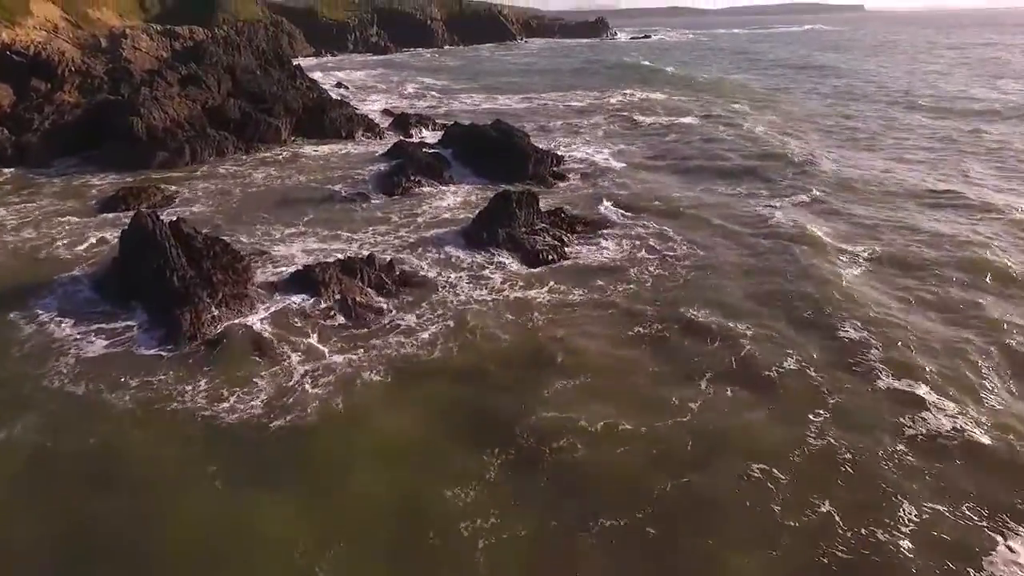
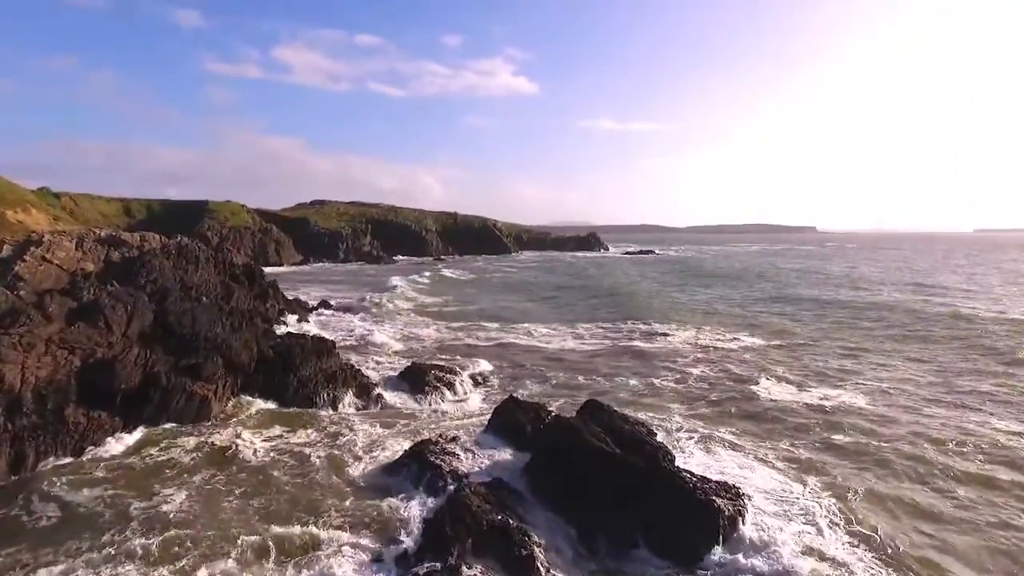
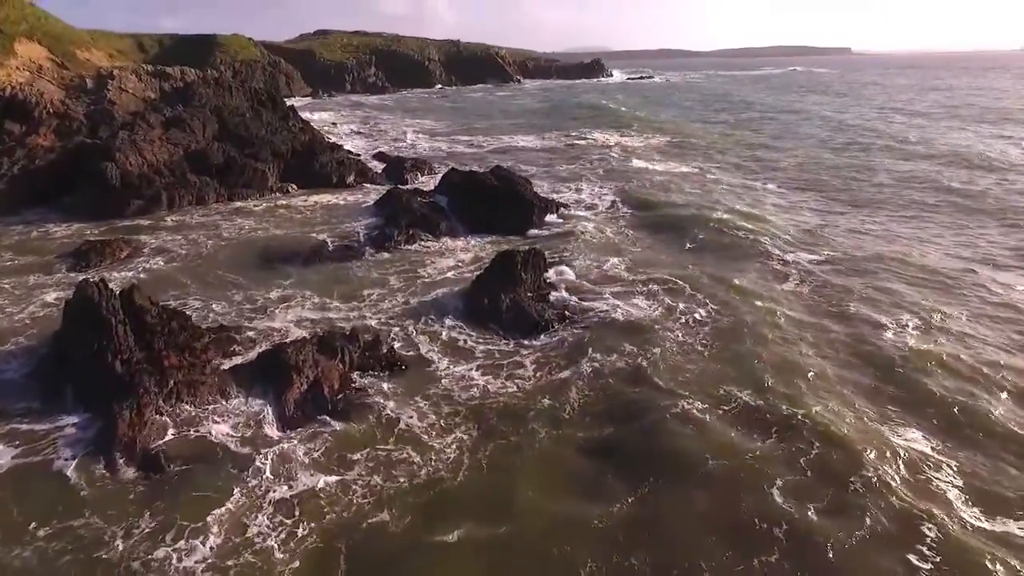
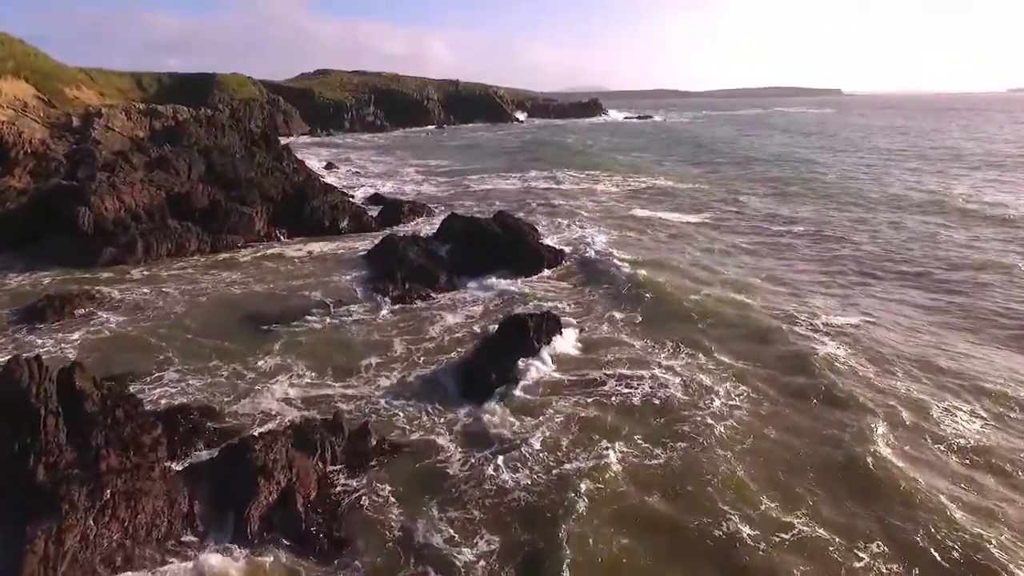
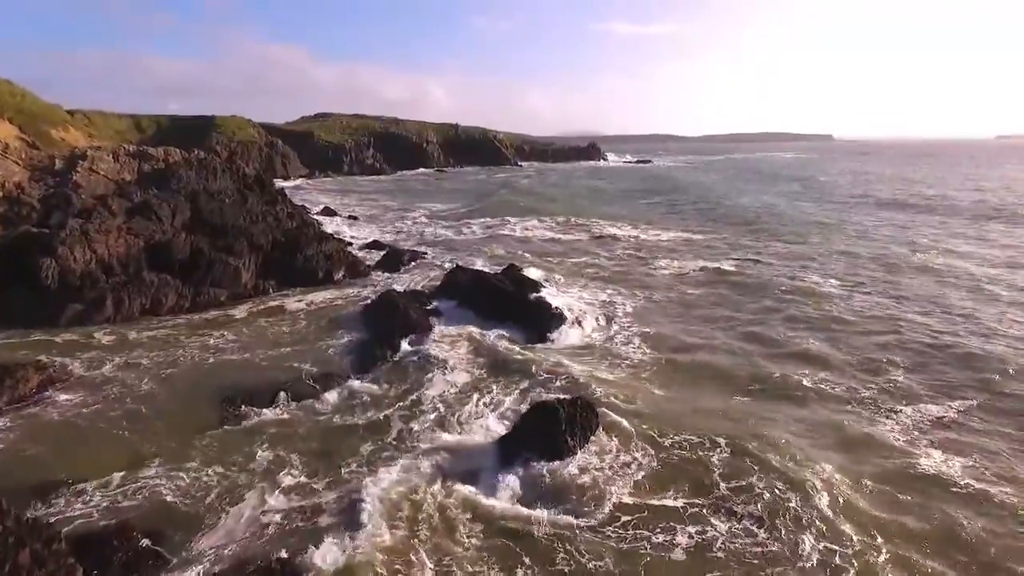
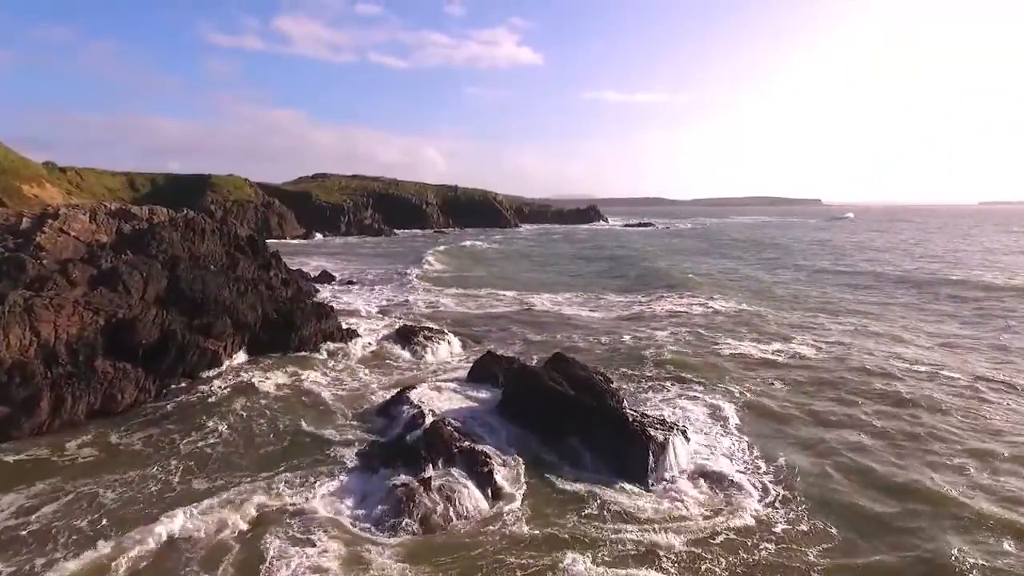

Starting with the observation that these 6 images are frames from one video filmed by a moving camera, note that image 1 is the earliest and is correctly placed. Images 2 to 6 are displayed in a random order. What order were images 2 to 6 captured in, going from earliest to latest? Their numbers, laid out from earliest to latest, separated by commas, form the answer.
3, 4, 5, 6, 2
